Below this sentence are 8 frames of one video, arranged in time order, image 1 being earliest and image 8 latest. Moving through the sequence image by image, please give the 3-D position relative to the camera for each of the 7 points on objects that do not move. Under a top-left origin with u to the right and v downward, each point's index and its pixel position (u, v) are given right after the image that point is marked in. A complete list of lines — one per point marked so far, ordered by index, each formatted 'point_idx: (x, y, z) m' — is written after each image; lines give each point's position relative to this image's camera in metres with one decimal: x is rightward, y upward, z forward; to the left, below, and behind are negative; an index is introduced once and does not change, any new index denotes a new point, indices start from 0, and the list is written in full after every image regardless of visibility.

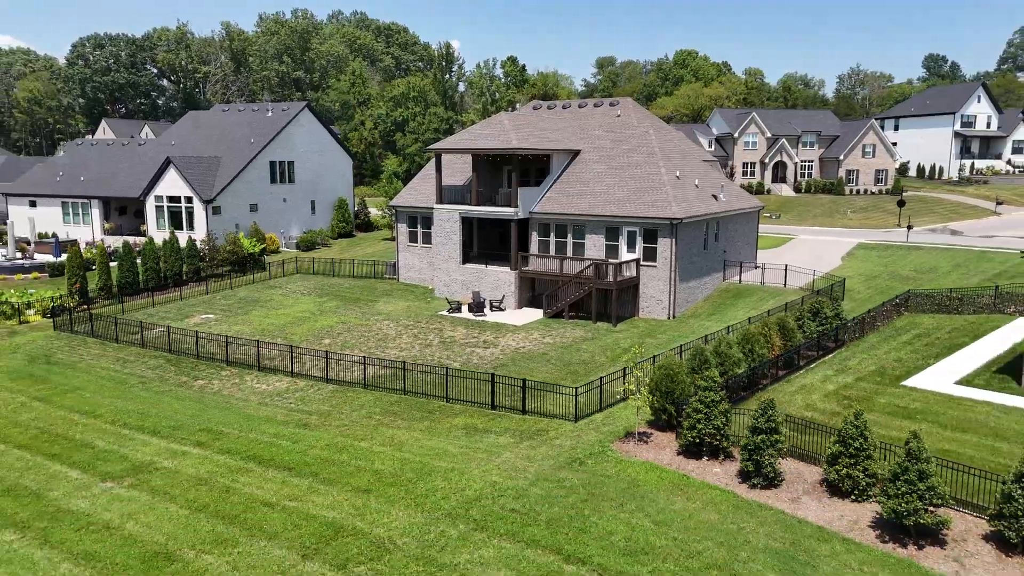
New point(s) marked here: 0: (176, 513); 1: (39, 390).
0: (-5.4, -3.7, +11.7) m
1: (-12.1, -2.6, +18.4) m
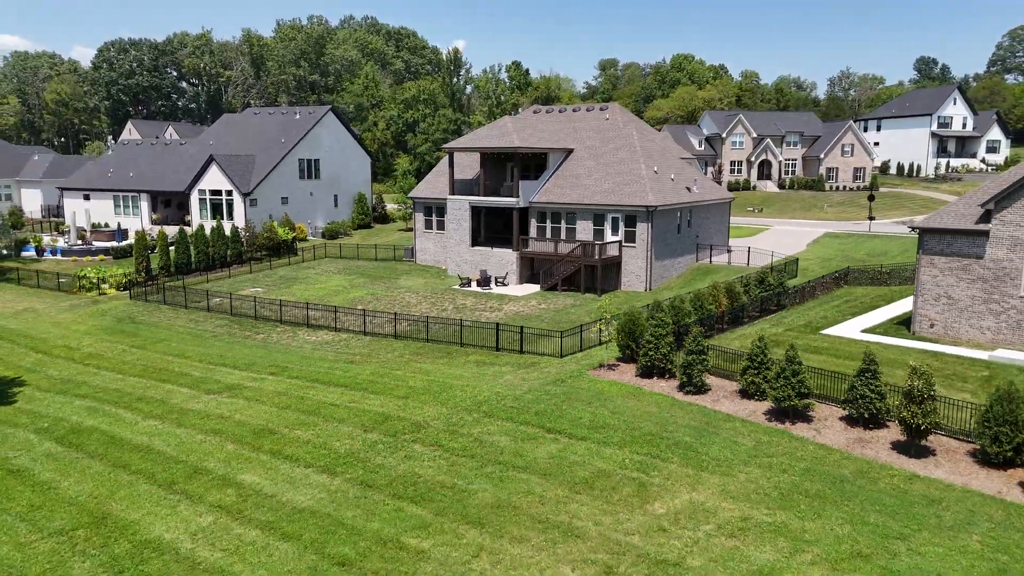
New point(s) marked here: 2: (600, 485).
0: (-5.4, -2.8, +16.2) m
1: (-12.1, -1.6, +22.9) m
2: (+1.6, -3.4, +12.2) m
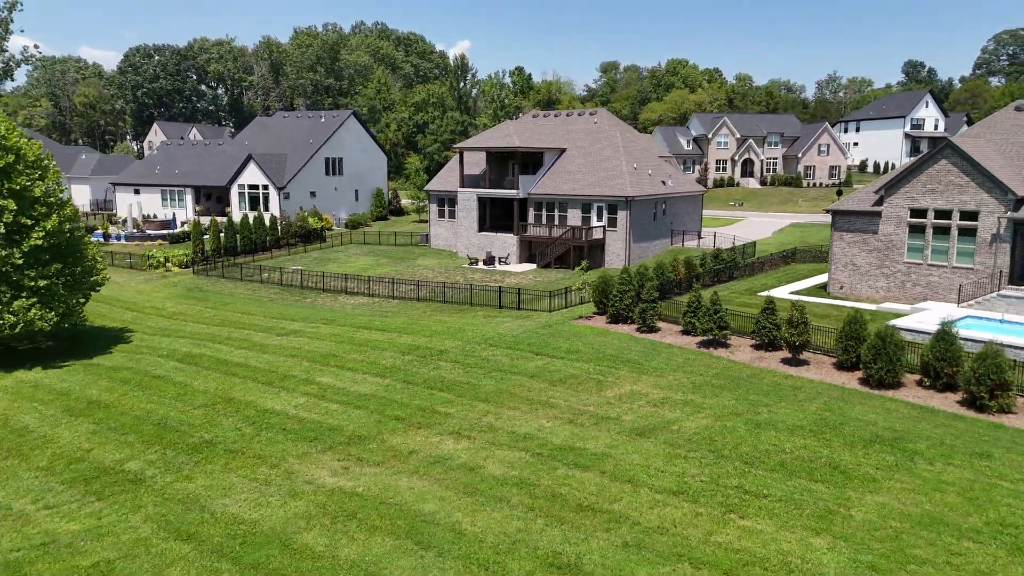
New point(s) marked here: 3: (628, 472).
0: (-5.4, -1.7, +21.6) m
1: (-12.1, -0.6, +28.4) m
2: (+1.5, -2.3, +17.6) m
3: (+2.1, -3.3, +12.7) m
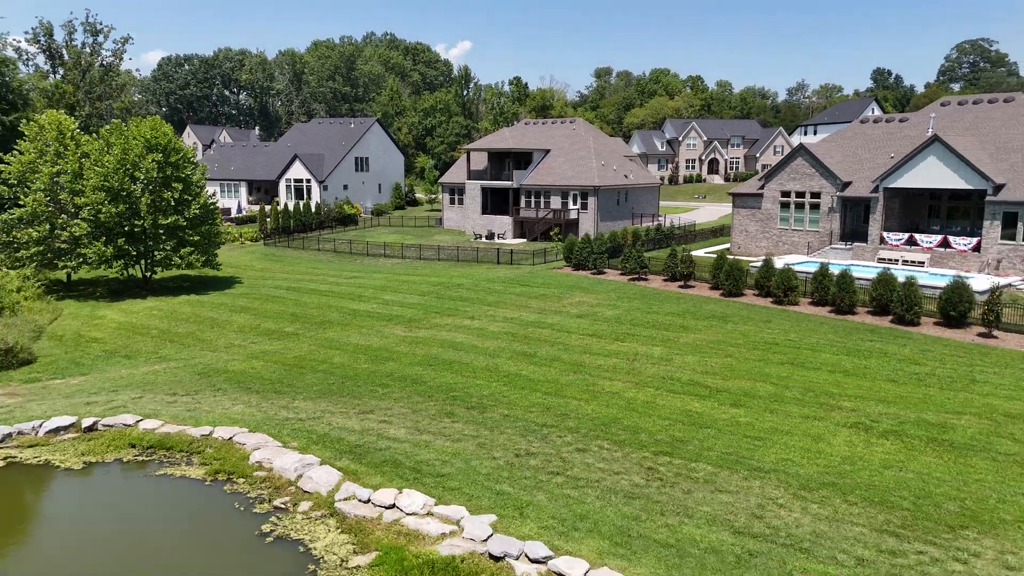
0: (-5.7, +0.2, +31.9) m
1: (-12.3, +1.4, +38.7) m
2: (+1.2, -0.4, +27.9) m
3: (+1.8, -1.4, +23.0) m
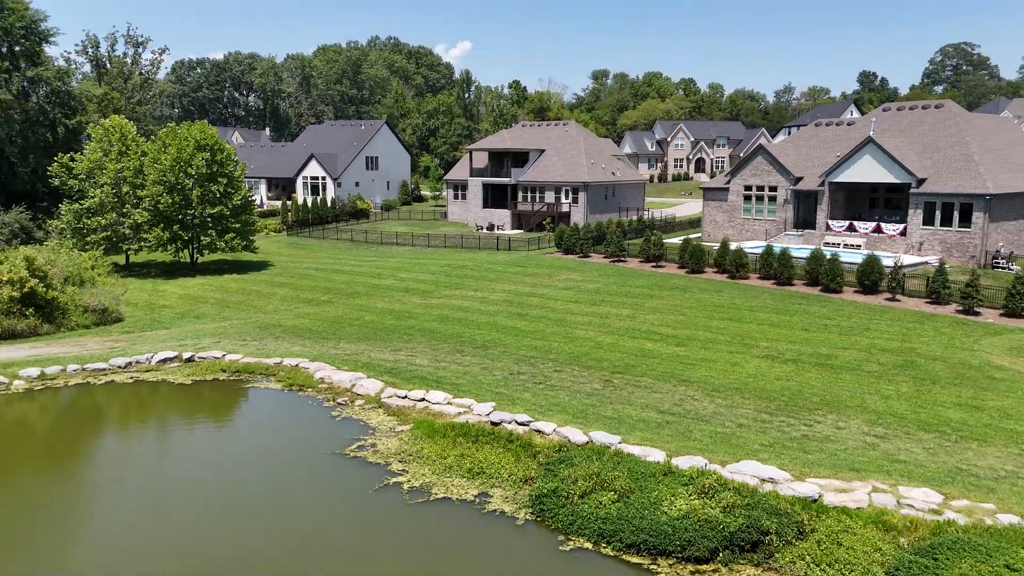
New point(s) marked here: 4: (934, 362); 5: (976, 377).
0: (-5.8, +1.2, +36.8) m
1: (-12.5, +2.3, +43.6) m
2: (+1.1, +0.6, +32.8) m
3: (+1.7, -0.4, +27.9) m
4: (+11.0, -1.9, +18.5) m
5: (+11.3, -2.3, +17.0) m
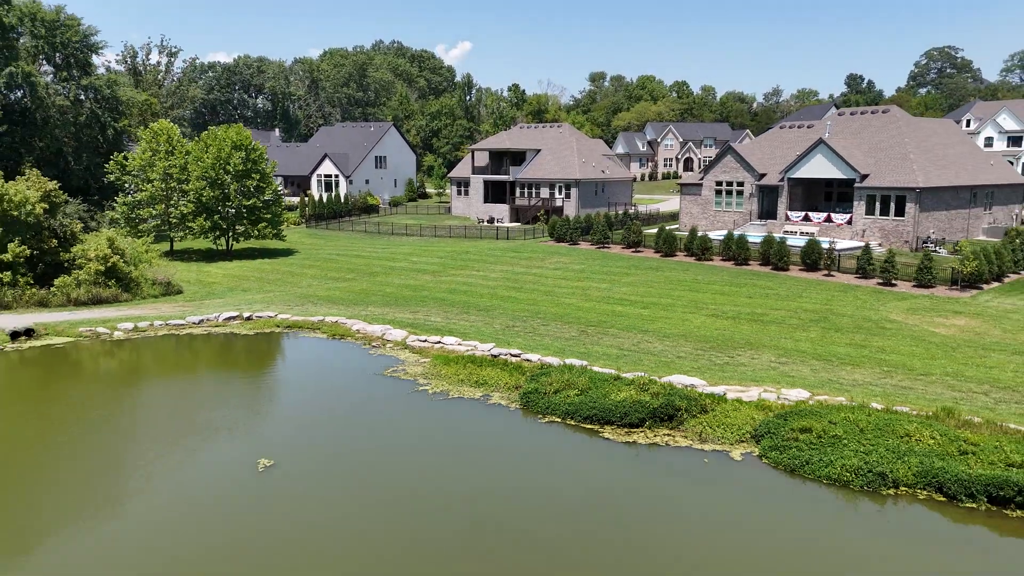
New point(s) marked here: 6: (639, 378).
0: (-6.0, +2.1, +41.7) m
1: (-12.6, +3.3, +48.5) m
2: (+0.9, +1.5, +37.7) m
3: (+1.6, +0.5, +32.8) m
4: (+10.9, -1.0, +23.4) m
5: (+11.2, -1.3, +21.9) m
6: (+3.0, -2.1, +16.7) m
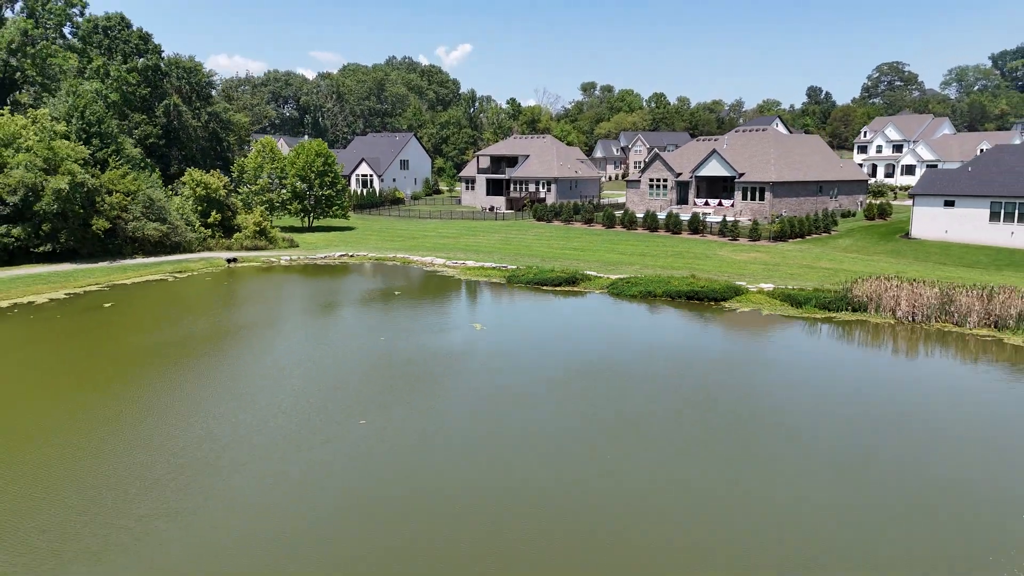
0: (-6.5, +5.0, +59.7) m
1: (-13.1, +6.2, +66.5) m
2: (+0.5, +4.4, +55.7) m
3: (+1.1, +3.5, +50.8) m
4: (+10.4, +2.0, +41.4) m
5: (+10.7, +1.6, +39.9) m
6: (+2.5, +0.9, +34.7) m
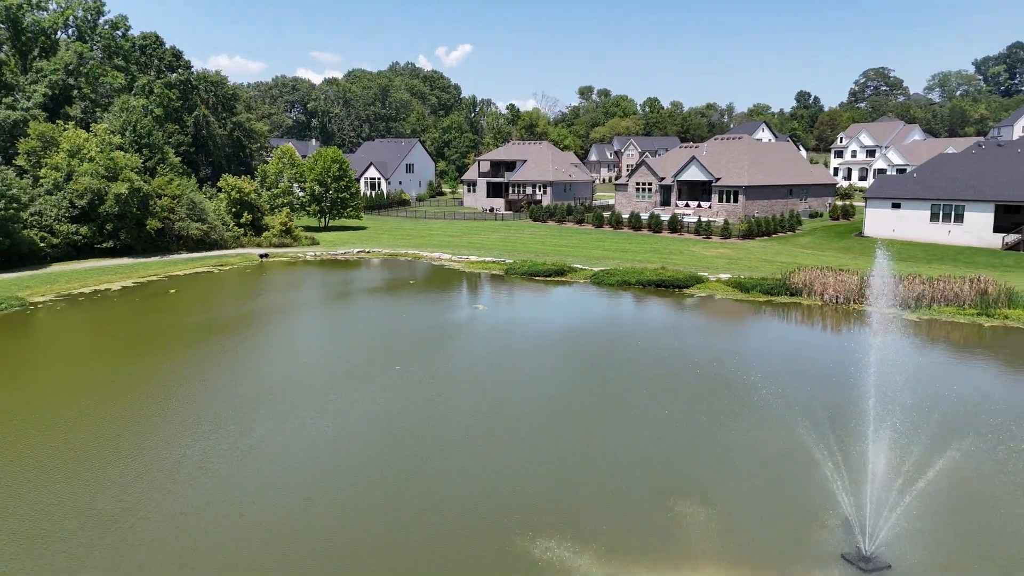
0: (-6.6, +5.5, +65.3) m
1: (-13.2, +6.7, +72.1) m
2: (+0.3, +4.9, +61.3) m
3: (+0.9, +4.0, +56.5) m
4: (+10.2, +2.5, +47.0) m
5: (+10.6, +2.2, +45.5) m
6: (+2.3, +1.4, +40.4) m
